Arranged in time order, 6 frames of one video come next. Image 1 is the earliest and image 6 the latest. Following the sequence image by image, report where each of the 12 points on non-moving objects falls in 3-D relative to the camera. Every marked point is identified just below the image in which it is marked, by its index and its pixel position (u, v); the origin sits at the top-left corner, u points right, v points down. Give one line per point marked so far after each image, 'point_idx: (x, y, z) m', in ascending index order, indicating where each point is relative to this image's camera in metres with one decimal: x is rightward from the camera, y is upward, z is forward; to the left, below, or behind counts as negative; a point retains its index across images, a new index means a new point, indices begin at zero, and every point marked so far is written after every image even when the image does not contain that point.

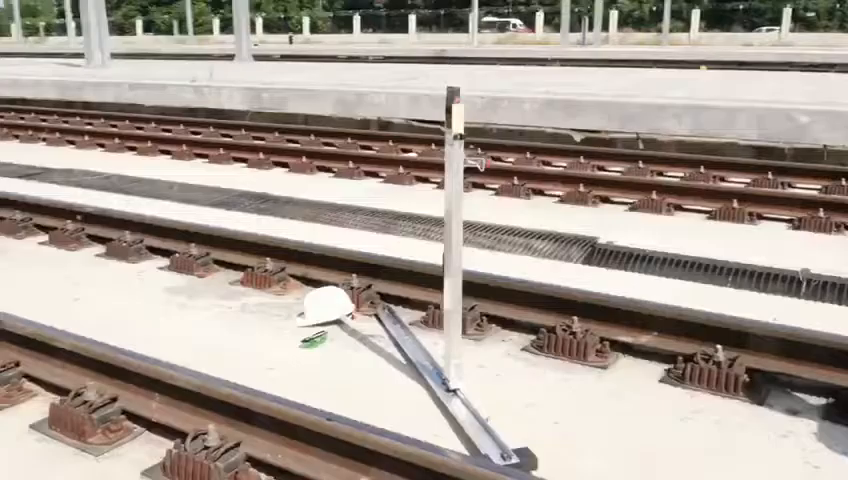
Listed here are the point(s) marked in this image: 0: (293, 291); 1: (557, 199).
0: (-0.8, -0.3, +5.1) m
1: (+1.4, +0.4, +7.9) m
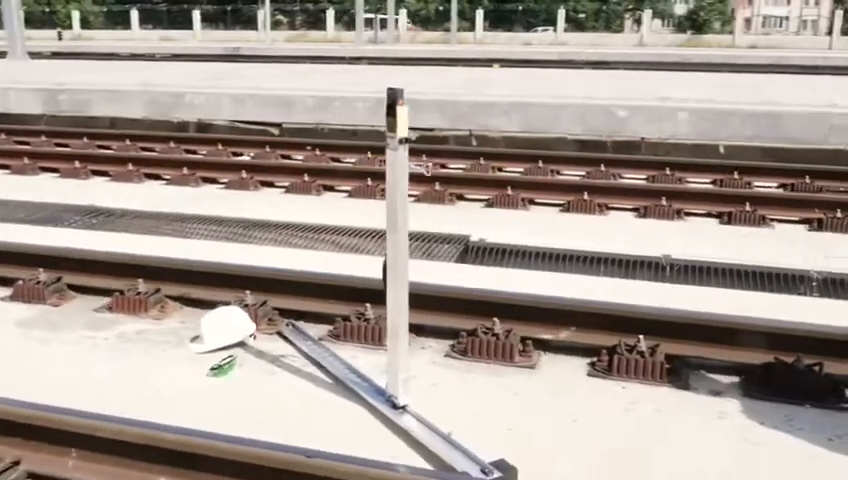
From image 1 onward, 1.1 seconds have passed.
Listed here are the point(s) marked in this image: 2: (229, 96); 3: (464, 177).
0: (-1.5, -0.4, +4.6) m
1: (-0.1, +0.4, +7.9) m
2: (-2.9, +2.2, +12.0) m
3: (+0.4, +0.6, +8.0) m
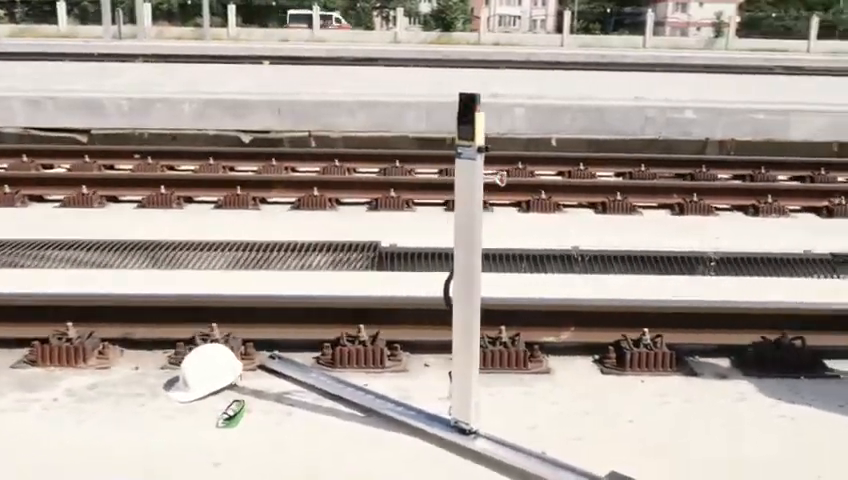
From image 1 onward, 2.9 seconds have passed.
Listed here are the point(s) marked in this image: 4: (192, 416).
0: (-1.5, -0.6, +4.0) m
1: (-1.3, +0.3, +7.5) m
2: (-5.3, +1.9, +10.5) m
3: (-0.8, +0.6, +7.7) m
4: (-1.0, -0.8, +3.4) m
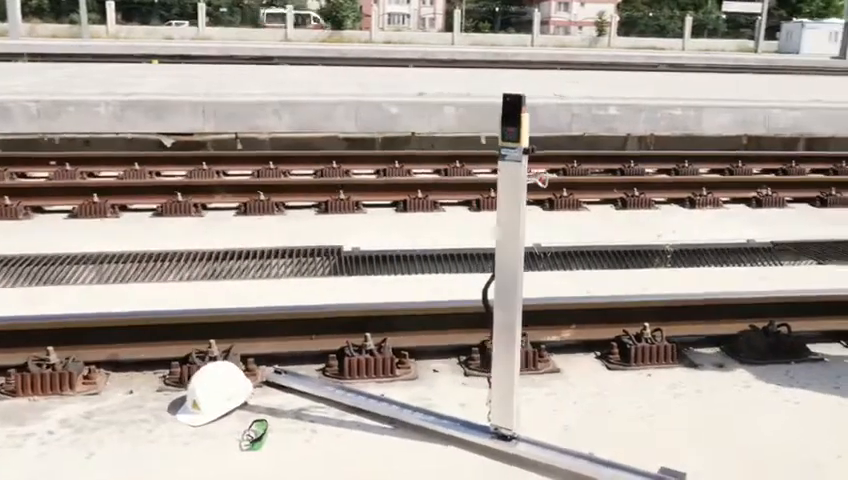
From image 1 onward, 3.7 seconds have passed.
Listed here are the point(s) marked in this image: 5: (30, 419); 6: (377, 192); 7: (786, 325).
0: (-1.5, -0.7, +3.7) m
1: (-1.7, +0.3, +7.2) m
2: (-6.2, +1.7, +9.7) m
3: (-1.3, +0.5, +7.5) m
4: (-0.9, -0.8, +3.2) m
5: (-1.7, -0.8, +3.4) m
6: (-0.4, +0.5, +7.5) m
7: (+1.9, -0.4, +4.2) m
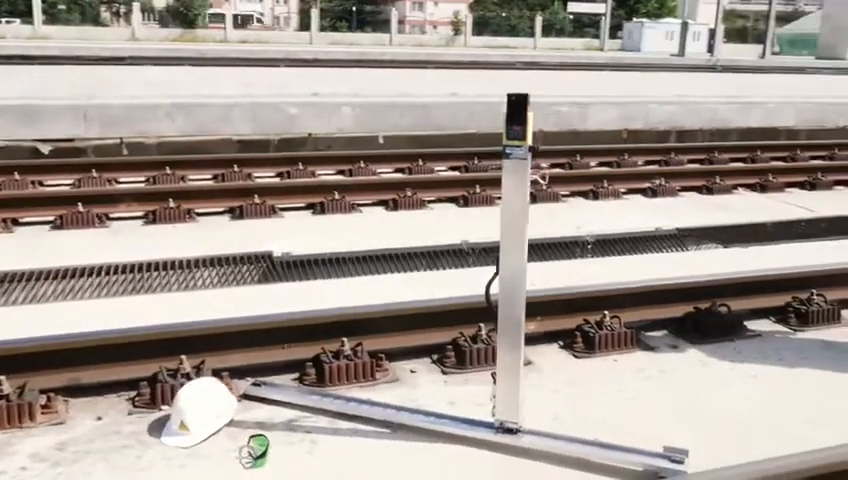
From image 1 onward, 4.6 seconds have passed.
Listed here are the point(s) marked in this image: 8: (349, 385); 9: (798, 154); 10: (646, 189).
0: (-1.5, -0.7, +3.4) m
1: (-2.4, +0.2, +6.9) m
2: (-7.3, +1.4, +8.5) m
3: (-2.1, +0.5, +7.2) m
4: (-0.8, -0.9, +3.1) m
5: (-1.7, -0.8, +3.1) m
6: (-1.2, +0.4, +7.4) m
7: (+1.7, -0.4, +4.5) m
8: (-0.4, -0.7, +3.7) m
9: (+5.1, +1.2, +10.8) m
10: (+2.3, +0.5, +8.4) m
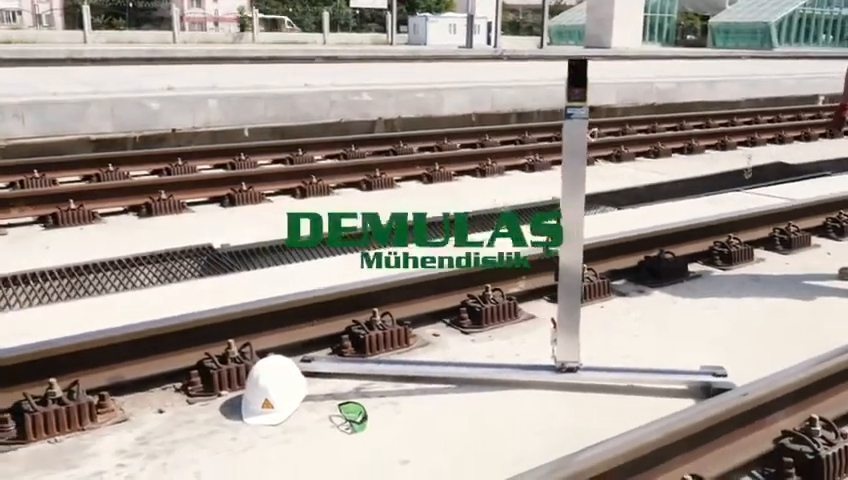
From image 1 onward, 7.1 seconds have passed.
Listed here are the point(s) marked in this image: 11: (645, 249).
0: (-1.2, -0.7, +3.2) m
1: (-3.0, +0.1, +6.3) m
2: (-8.3, +0.9, +6.6) m
3: (-2.8, +0.4, +6.7) m
4: (-0.5, -0.8, +3.1) m
5: (-1.3, -0.8, +2.9) m
6: (-2.1, +0.5, +7.1) m
7: (+1.6, -0.1, +5.1) m
8: (-0.2, -0.5, +3.8) m
9: (+3.1, +1.7, +12.1) m
10: (+1.1, +0.9, +9.0) m
11: (+1.4, -0.1, +5.1) m
